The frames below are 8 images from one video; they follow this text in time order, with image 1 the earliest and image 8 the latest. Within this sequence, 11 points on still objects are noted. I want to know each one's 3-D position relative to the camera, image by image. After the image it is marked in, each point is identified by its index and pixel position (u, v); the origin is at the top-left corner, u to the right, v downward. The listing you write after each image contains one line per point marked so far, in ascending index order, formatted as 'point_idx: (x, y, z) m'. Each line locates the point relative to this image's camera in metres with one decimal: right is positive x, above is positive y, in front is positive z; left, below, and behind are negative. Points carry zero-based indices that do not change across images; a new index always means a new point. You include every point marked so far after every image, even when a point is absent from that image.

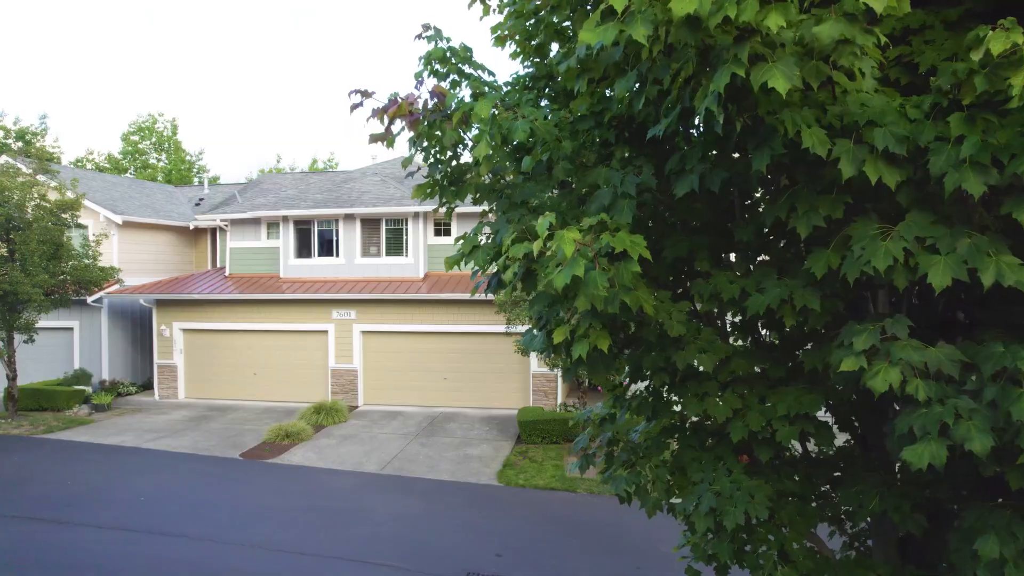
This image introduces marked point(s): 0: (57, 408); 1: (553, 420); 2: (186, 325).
0: (-10.6, -2.8, +15.3) m
1: (+0.8, -2.6, +13.1) m
2: (-8.4, -1.0, +17.0) m
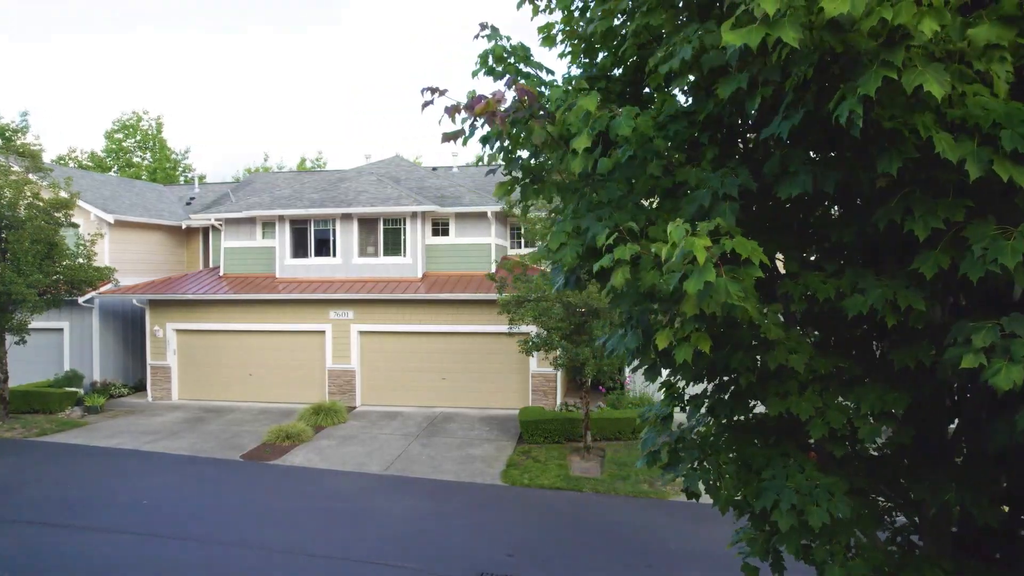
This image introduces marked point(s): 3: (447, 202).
0: (-10.6, -2.8, +15.0) m
1: (+0.9, -2.6, +13.2) m
2: (-8.5, -1.0, +16.8) m
3: (-1.6, +2.2, +16.5) m
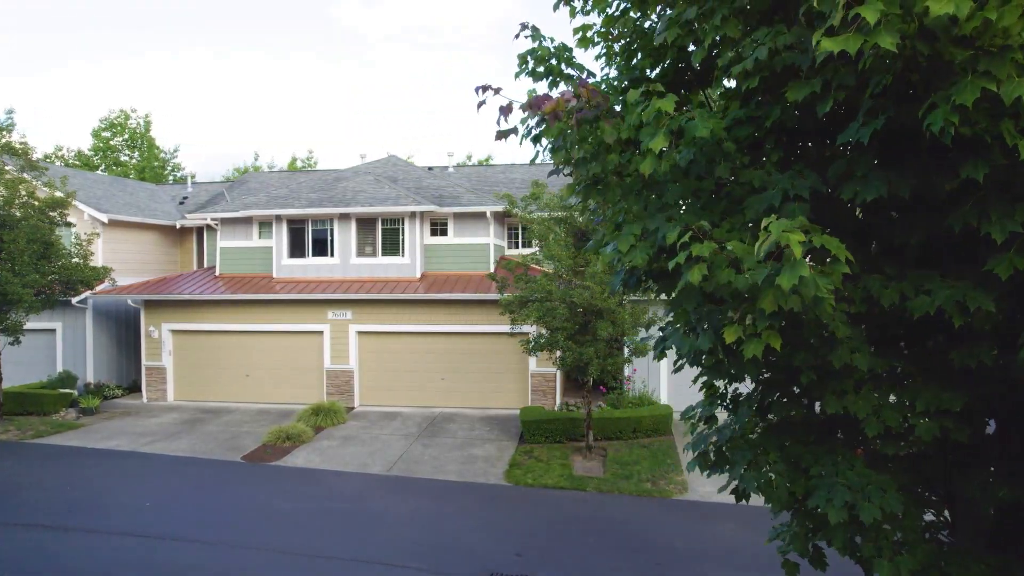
0: (-10.6, -2.8, +14.8) m
1: (+0.9, -2.6, +13.2) m
2: (-8.5, -1.0, +16.6) m
3: (-1.6, +2.2, +16.5) m
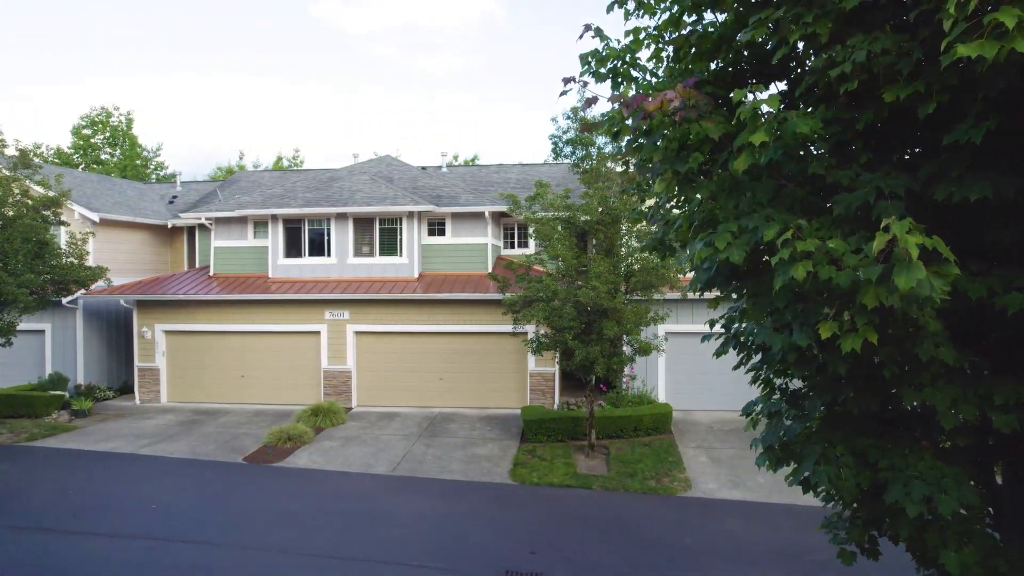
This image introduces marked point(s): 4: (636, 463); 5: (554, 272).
0: (-10.6, -2.8, +14.6) m
1: (+0.9, -2.6, +13.3) m
2: (-8.6, -1.0, +16.4) m
3: (-1.7, +2.2, +16.5) m
4: (+2.3, -3.2, +12.2) m
5: (+0.8, +0.3, +12.3) m
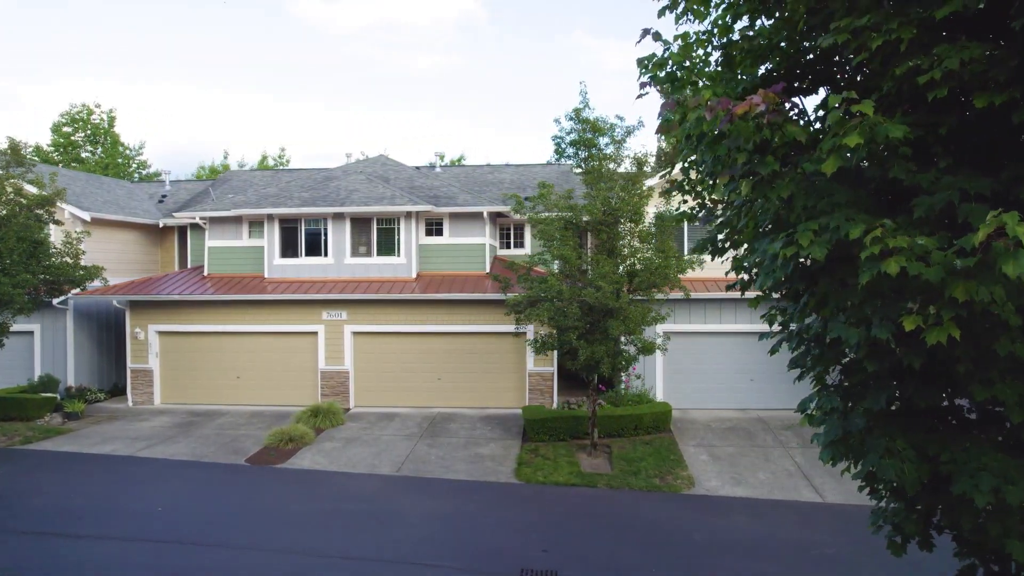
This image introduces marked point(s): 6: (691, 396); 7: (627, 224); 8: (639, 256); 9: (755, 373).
0: (-10.6, -2.8, +14.3) m
1: (+1.0, -2.6, +13.4) m
2: (-8.6, -1.0, +16.2) m
3: (-1.7, +2.2, +16.5) m
4: (+2.4, -3.2, +12.3) m
5: (+0.9, +0.3, +12.4) m
6: (+4.2, -2.5, +15.4) m
7: (+2.2, +1.2, +12.5) m
8: (+2.4, +0.6, +12.2) m
9: (+5.7, -2.0, +15.2) m
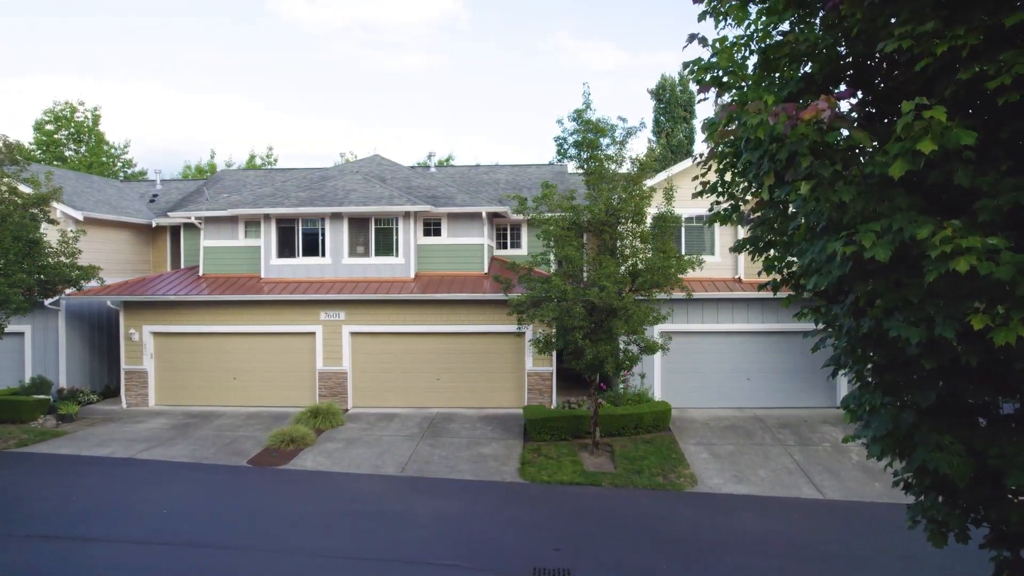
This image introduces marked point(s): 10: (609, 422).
0: (-10.6, -2.8, +14.1) m
1: (+1.0, -2.6, +13.4) m
2: (-8.7, -1.0, +16.1) m
3: (-1.8, +2.2, +16.5) m
4: (+2.4, -3.2, +12.4) m
5: (+0.9, +0.3, +12.5) m
6: (+4.2, -2.5, +15.5) m
7: (+2.2, +1.2, +12.5) m
8: (+2.4, +0.6, +12.3) m
9: (+5.6, -2.0, +15.4) m
10: (+2.0, -2.8, +13.6) m
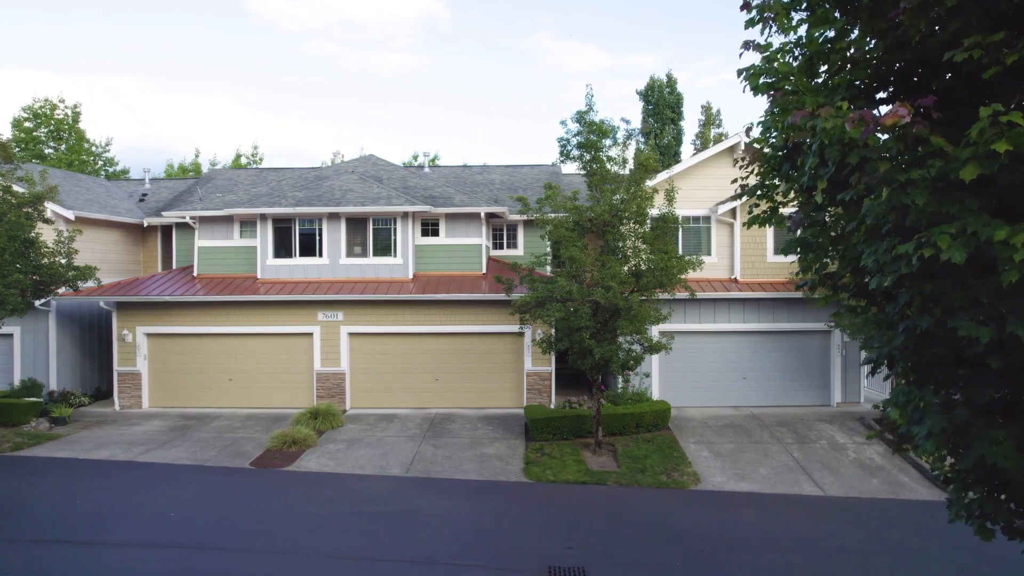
0: (-10.6, -2.8, +13.8) m
1: (+1.1, -2.7, +13.5) m
2: (-8.7, -1.0, +15.8) m
3: (-1.8, +2.1, +16.5) m
4: (+2.5, -3.3, +12.5) m
5: (+1.0, +0.3, +12.5) m
6: (+4.2, -2.5, +15.7) m
7: (+2.3, +1.2, +12.7) m
8: (+2.5, +0.6, +12.4) m
9: (+5.6, -2.0, +15.6) m
10: (+2.0, -2.8, +13.7) m
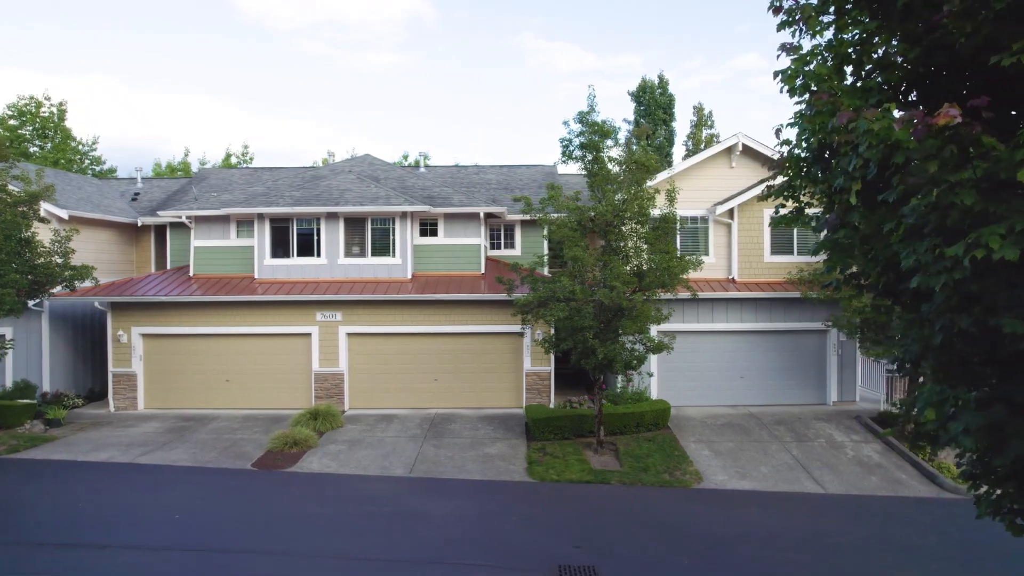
0: (-10.6, -2.8, +13.6) m
1: (+1.1, -2.7, +13.5) m
2: (-8.7, -1.0, +15.7) m
3: (-1.9, +2.1, +16.5) m
4: (+2.6, -3.3, +12.6) m
5: (+1.0, +0.3, +12.6) m
6: (+4.2, -2.5, +15.8) m
7: (+2.3, +1.2, +12.7) m
8: (+2.5, +0.6, +12.5) m
9: (+5.6, -2.0, +15.7) m
10: (+2.0, -2.8, +13.7) m
